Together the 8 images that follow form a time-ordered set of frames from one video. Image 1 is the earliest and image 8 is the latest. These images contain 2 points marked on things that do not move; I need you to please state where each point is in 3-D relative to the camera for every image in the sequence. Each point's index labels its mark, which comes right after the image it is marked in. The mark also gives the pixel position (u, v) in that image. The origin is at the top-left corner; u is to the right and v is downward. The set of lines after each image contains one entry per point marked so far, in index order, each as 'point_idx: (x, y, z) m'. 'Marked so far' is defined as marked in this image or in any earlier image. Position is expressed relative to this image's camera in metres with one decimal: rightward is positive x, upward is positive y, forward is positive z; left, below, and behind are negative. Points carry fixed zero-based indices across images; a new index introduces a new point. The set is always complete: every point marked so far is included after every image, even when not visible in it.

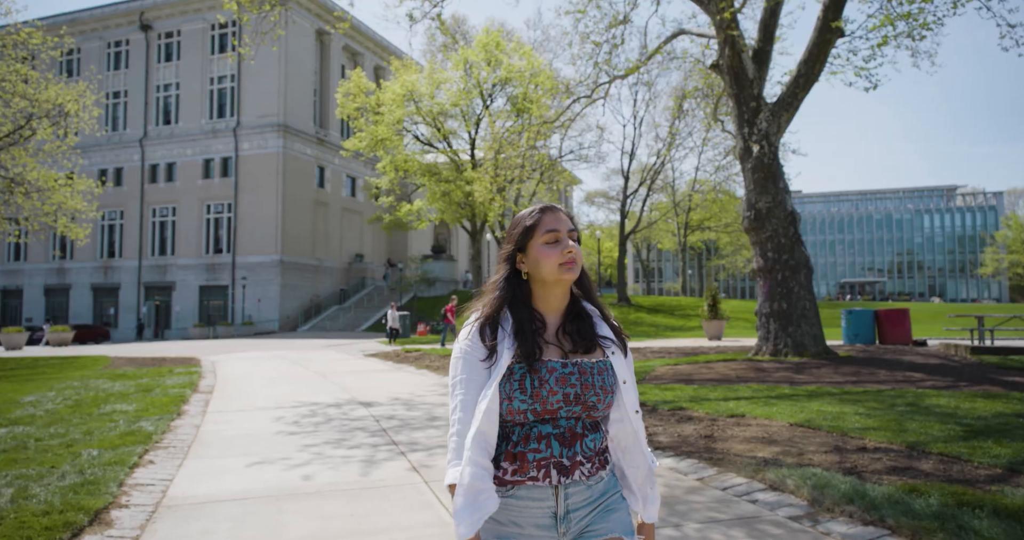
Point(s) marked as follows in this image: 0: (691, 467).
0: (+1.3, -1.5, +4.8) m
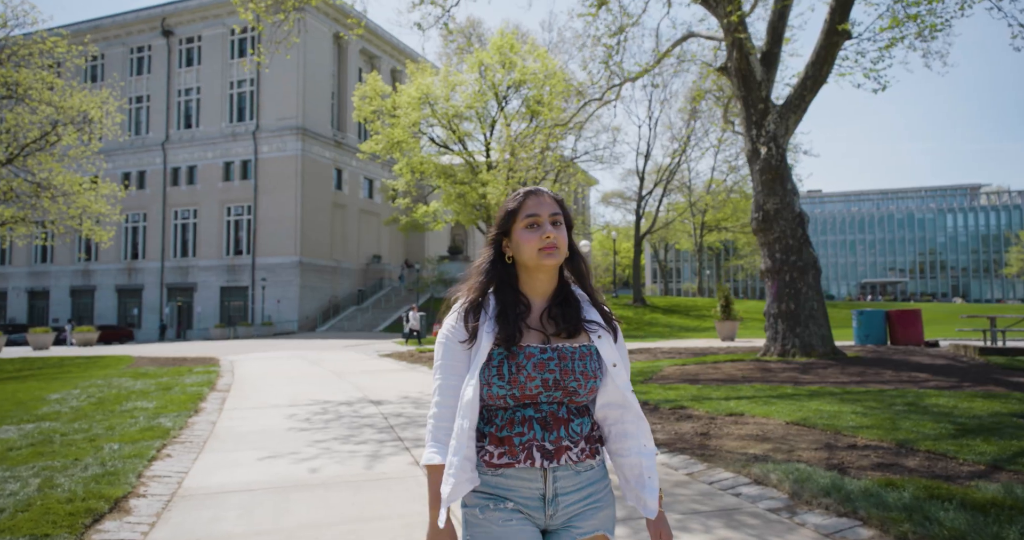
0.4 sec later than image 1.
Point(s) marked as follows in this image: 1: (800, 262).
0: (+1.3, -1.5, +4.9) m
1: (+5.2, +0.1, +11.5) m
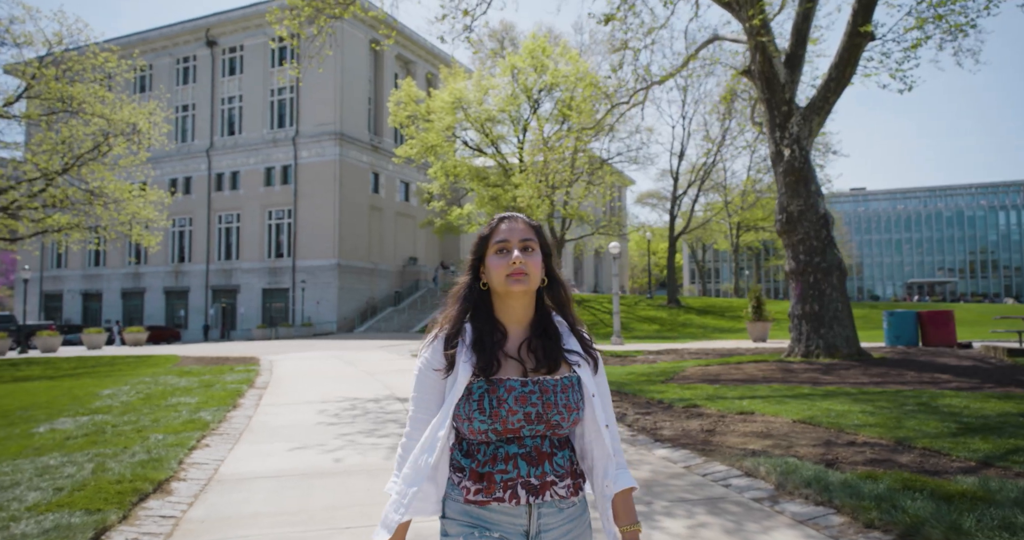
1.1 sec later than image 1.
0: (+1.4, -1.5, +5.2) m
1: (+5.6, +0.1, +11.5) m
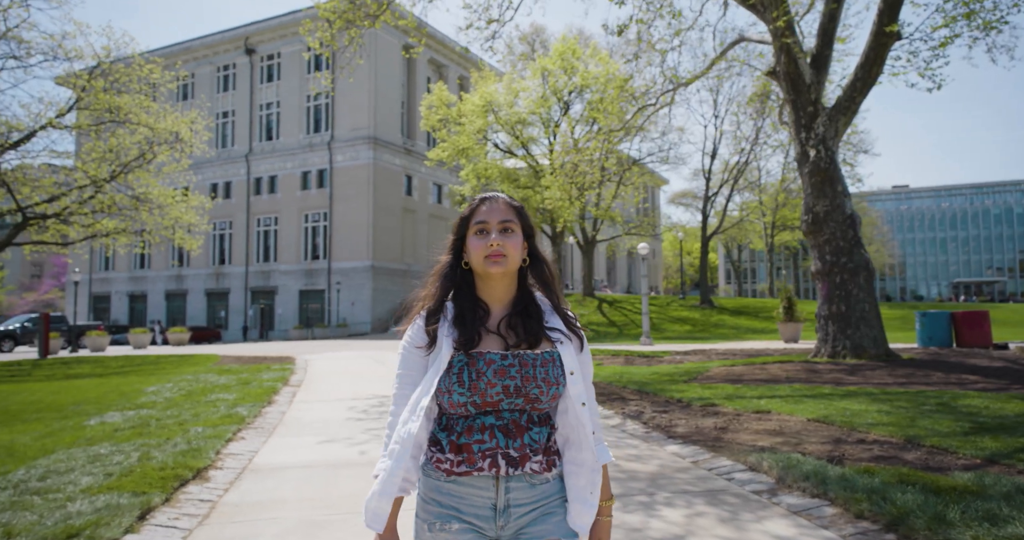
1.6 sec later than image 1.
0: (+1.5, -1.5, +5.3) m
1: (+6.0, +0.1, +11.5) m
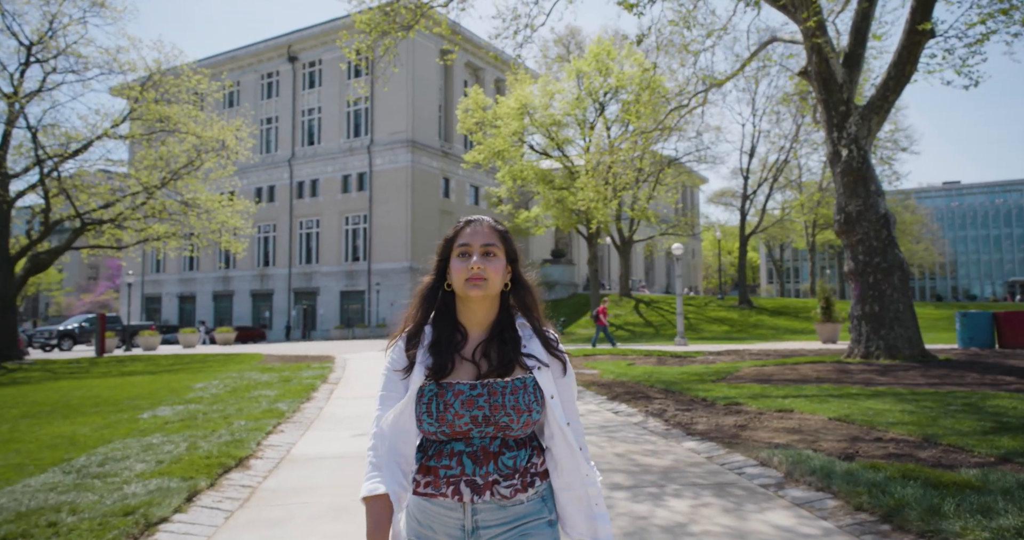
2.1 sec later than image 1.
0: (+1.7, -1.5, +5.5) m
1: (+6.6, +0.1, +11.3) m
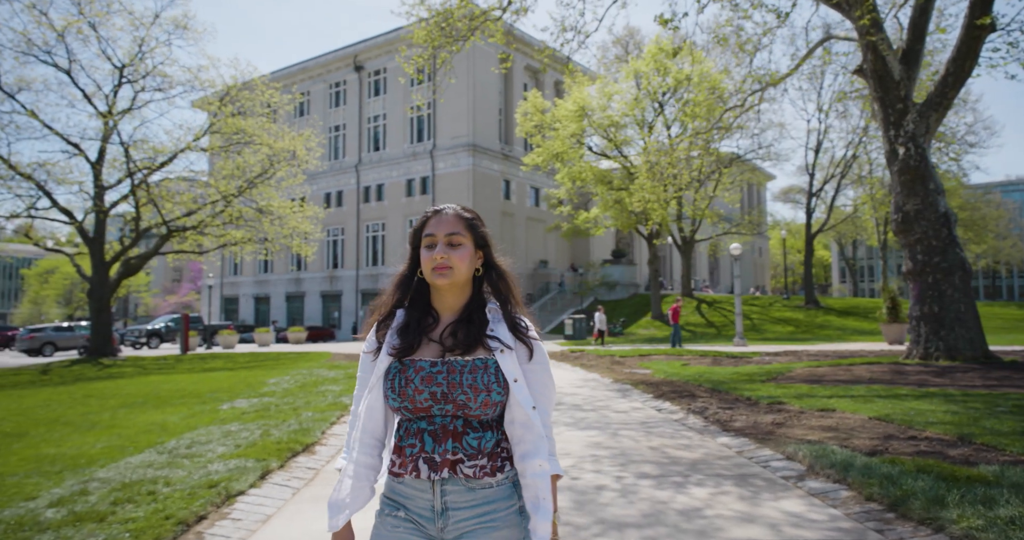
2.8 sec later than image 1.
0: (+2.0, -1.5, +5.7) m
1: (+7.4, +0.1, +11.1) m
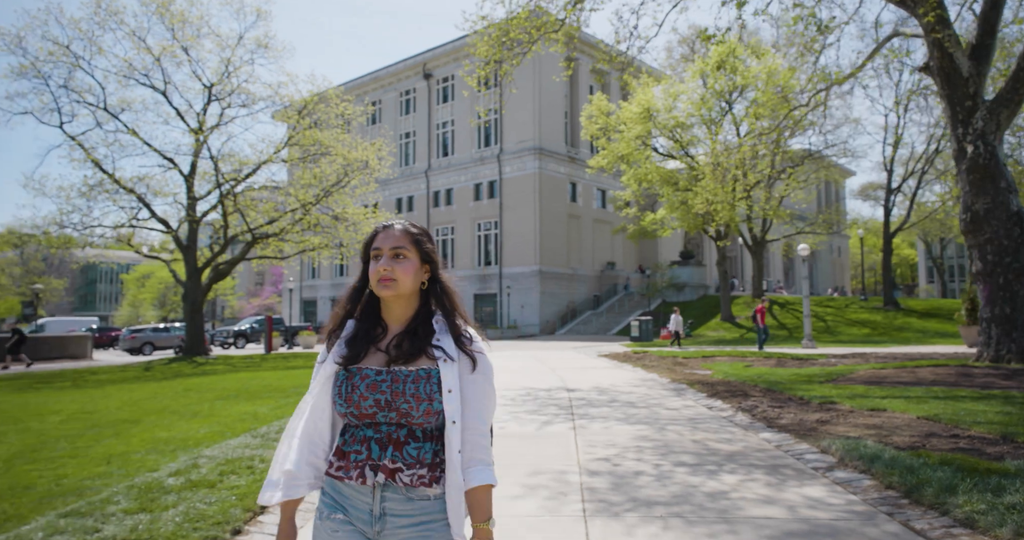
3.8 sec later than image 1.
0: (+2.5, -1.6, +6.0) m
1: (+8.5, +0.1, +10.7) m
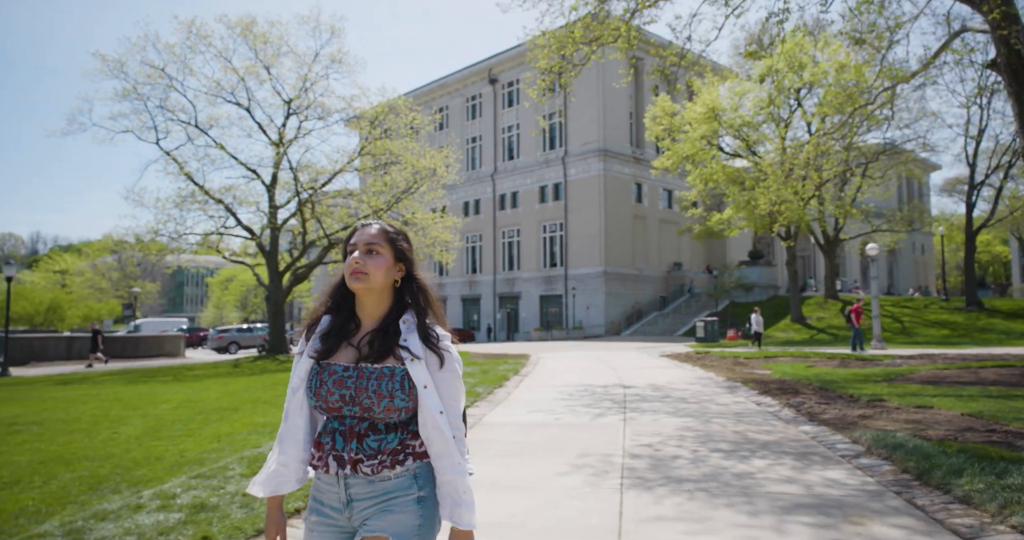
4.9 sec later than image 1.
0: (+3.0, -1.6, +6.4) m
1: (+9.4, +0.1, +10.5) m
